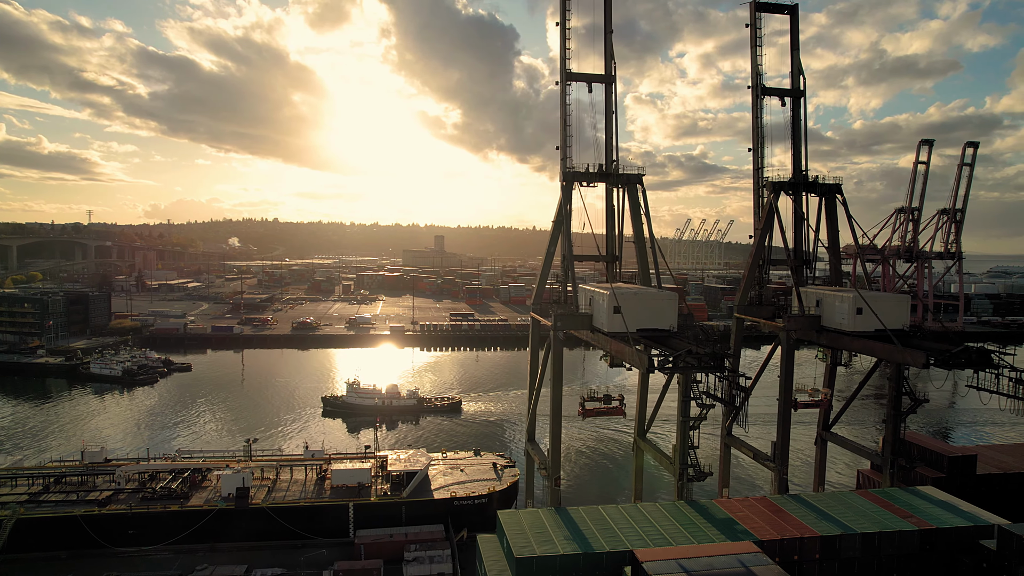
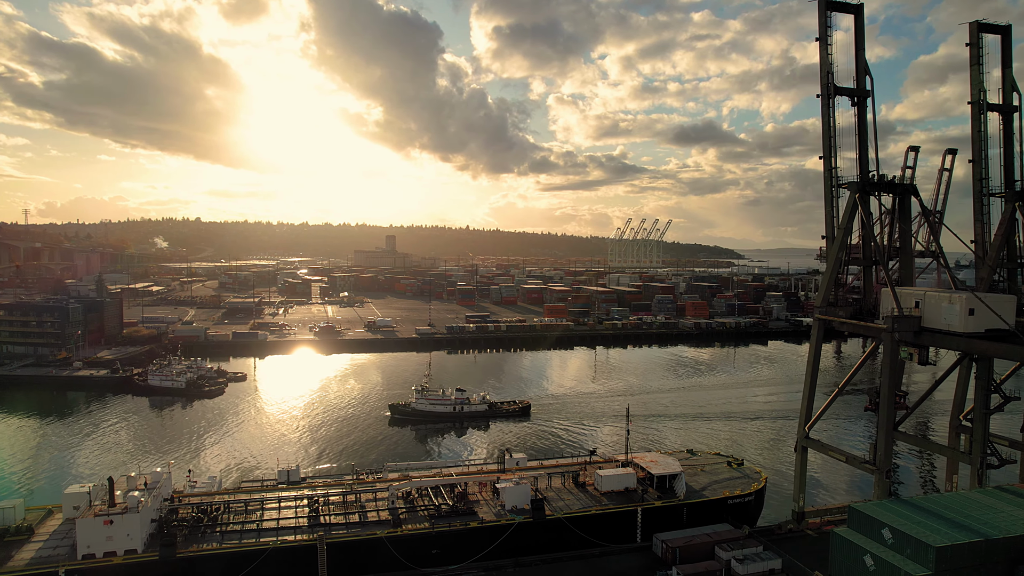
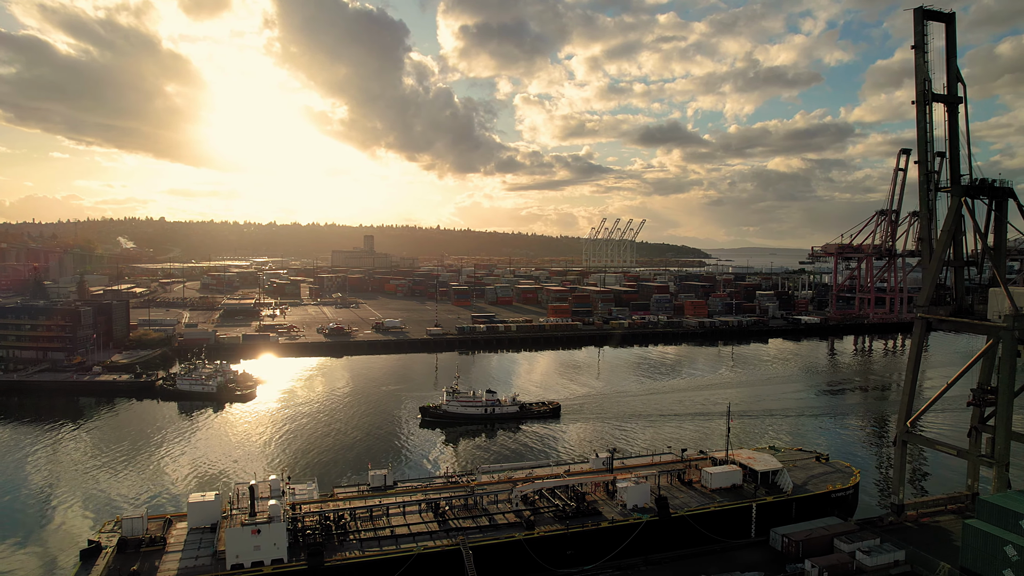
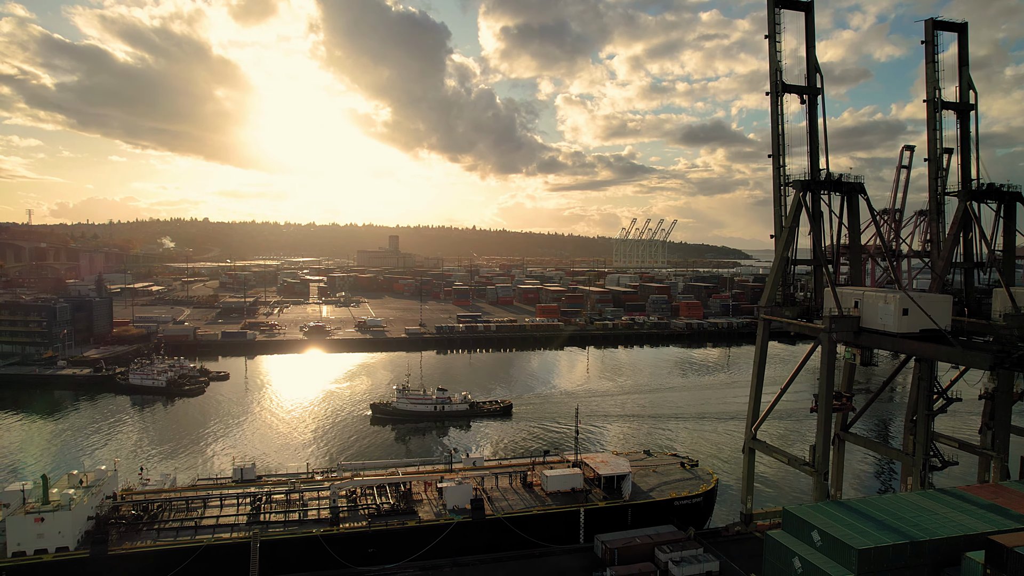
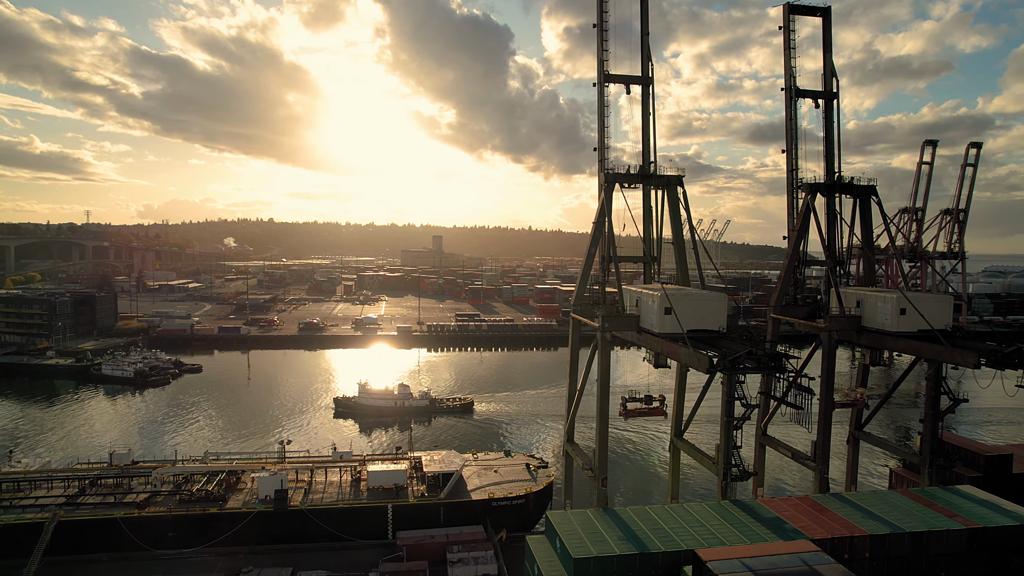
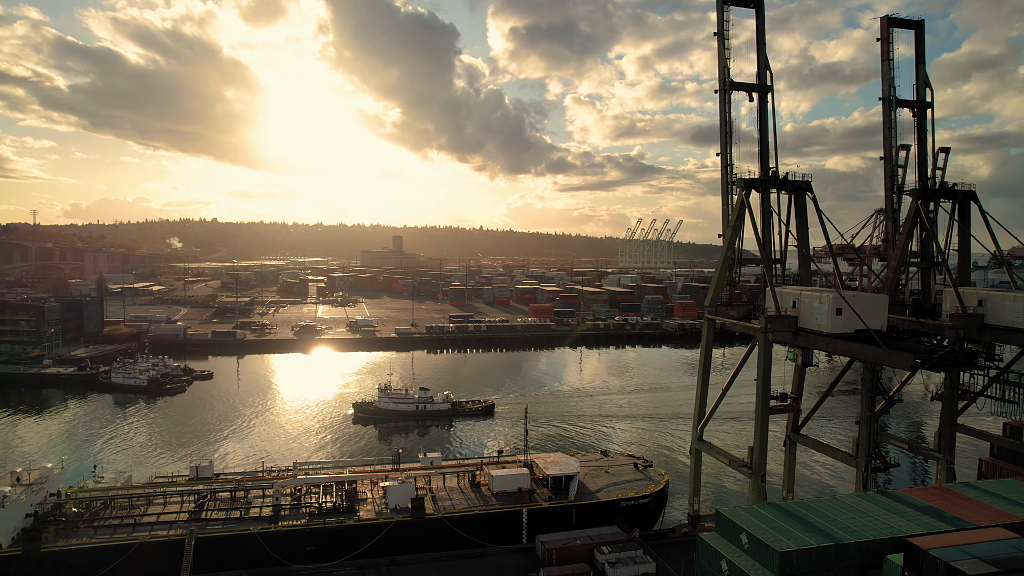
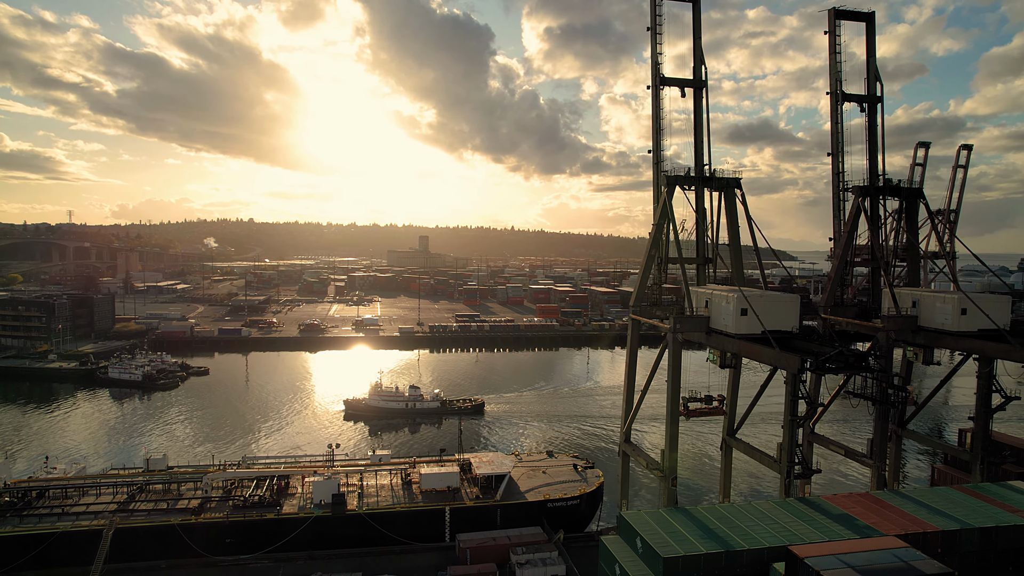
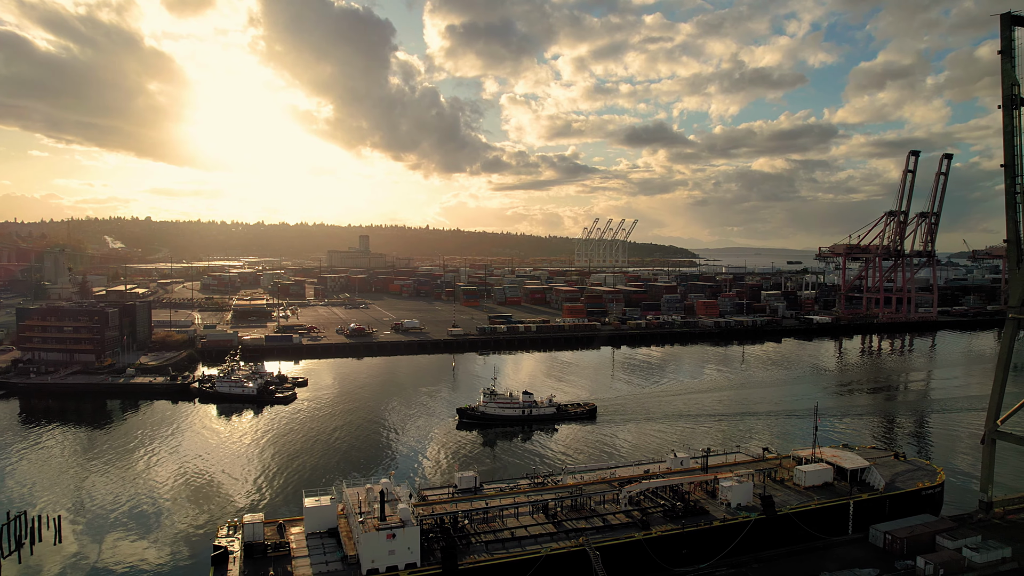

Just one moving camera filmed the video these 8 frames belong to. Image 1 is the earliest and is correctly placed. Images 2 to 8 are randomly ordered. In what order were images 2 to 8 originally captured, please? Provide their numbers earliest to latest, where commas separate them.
5, 7, 6, 4, 2, 3, 8
